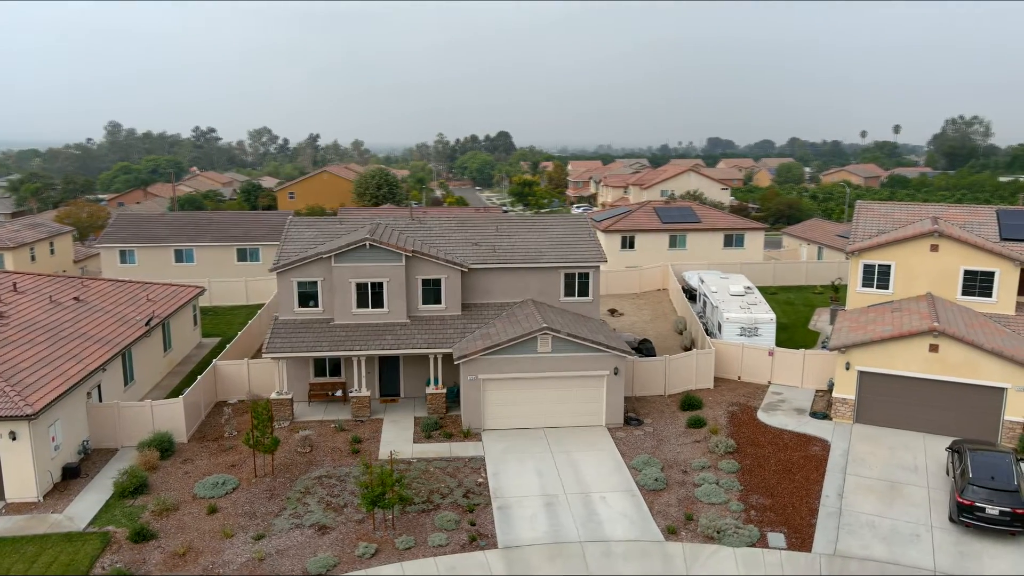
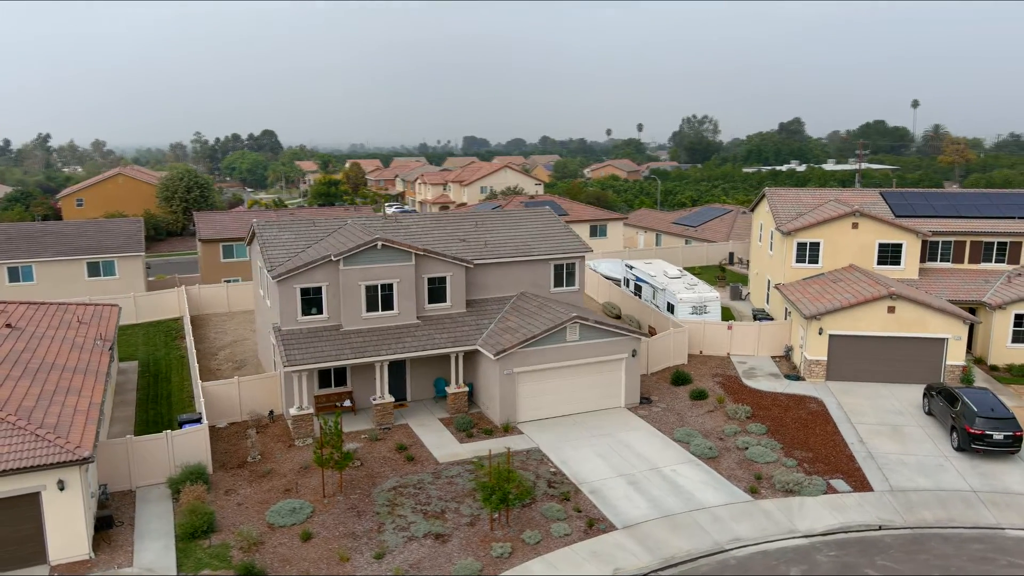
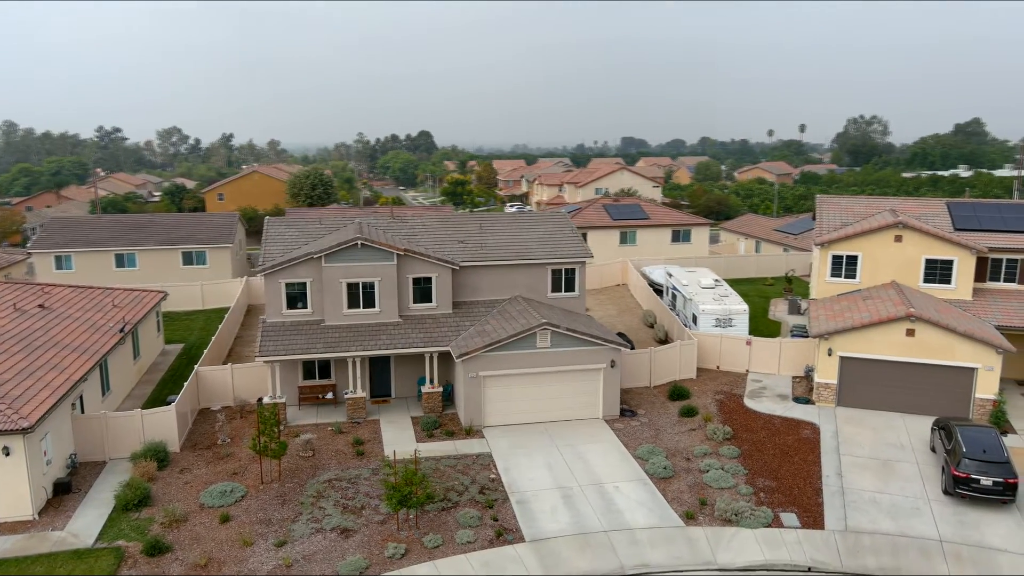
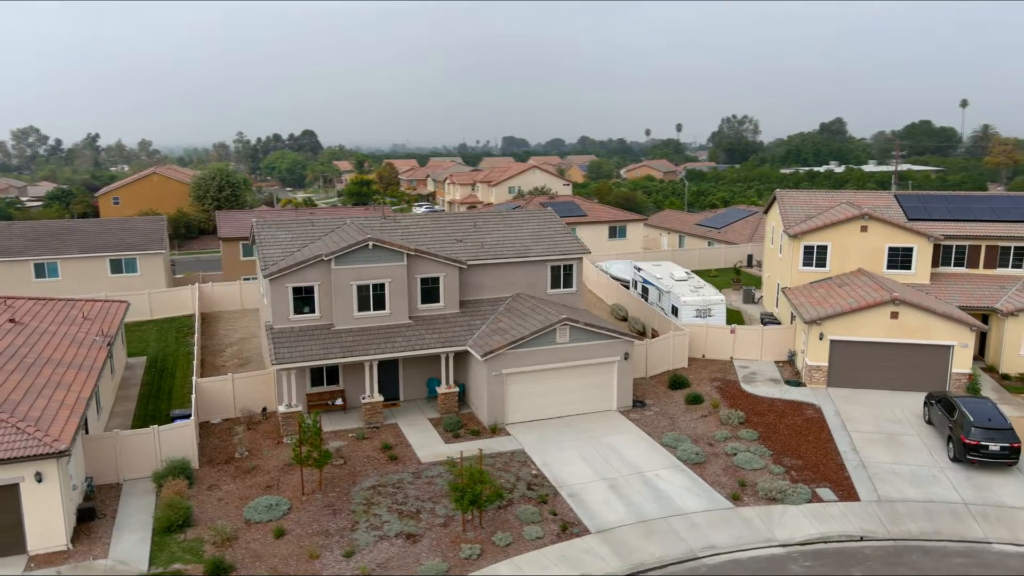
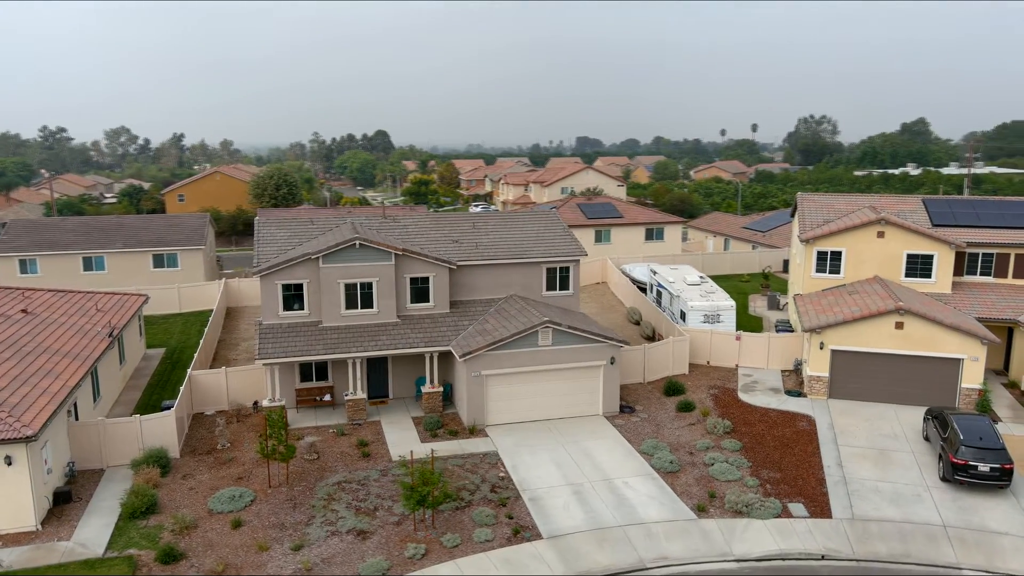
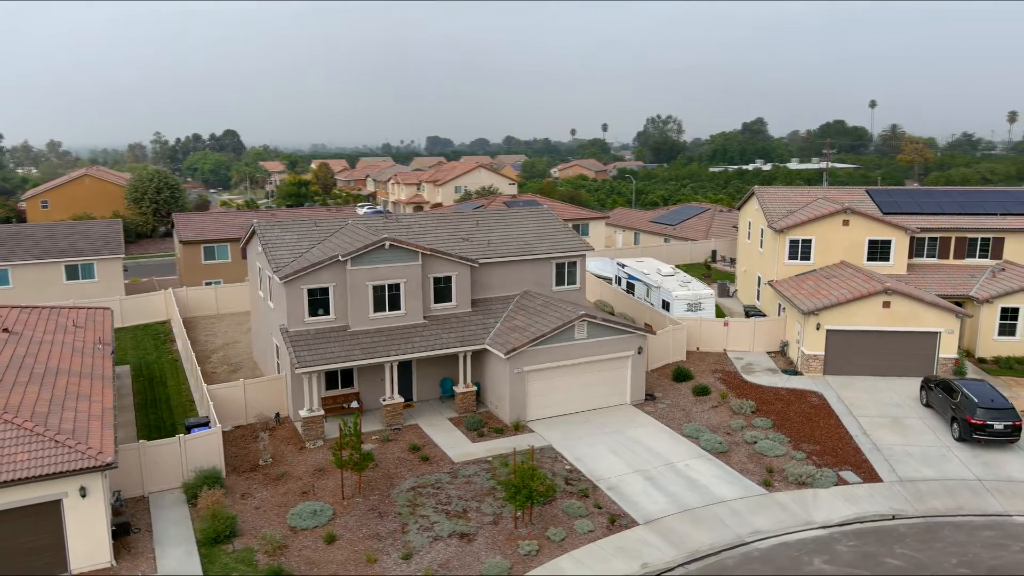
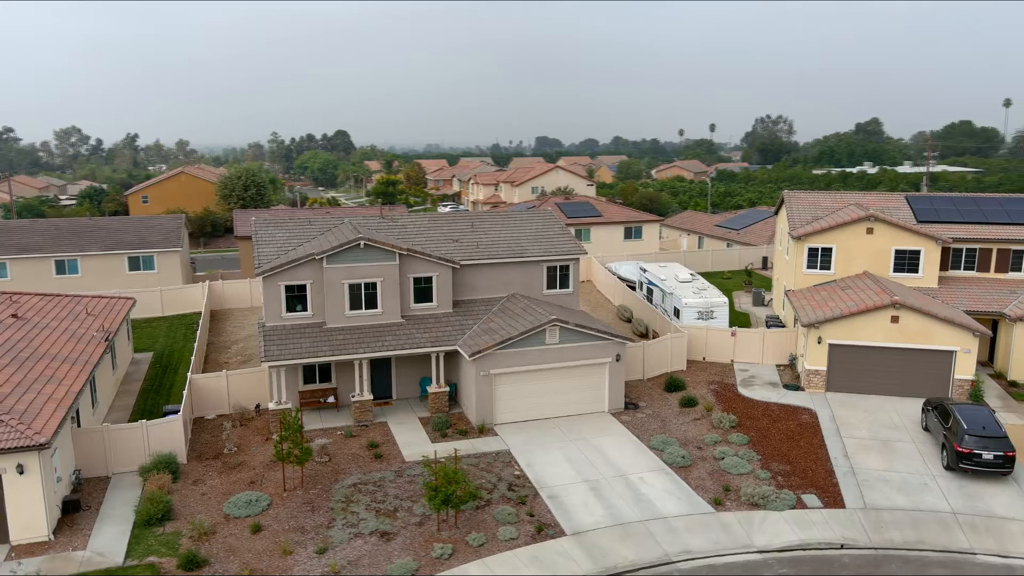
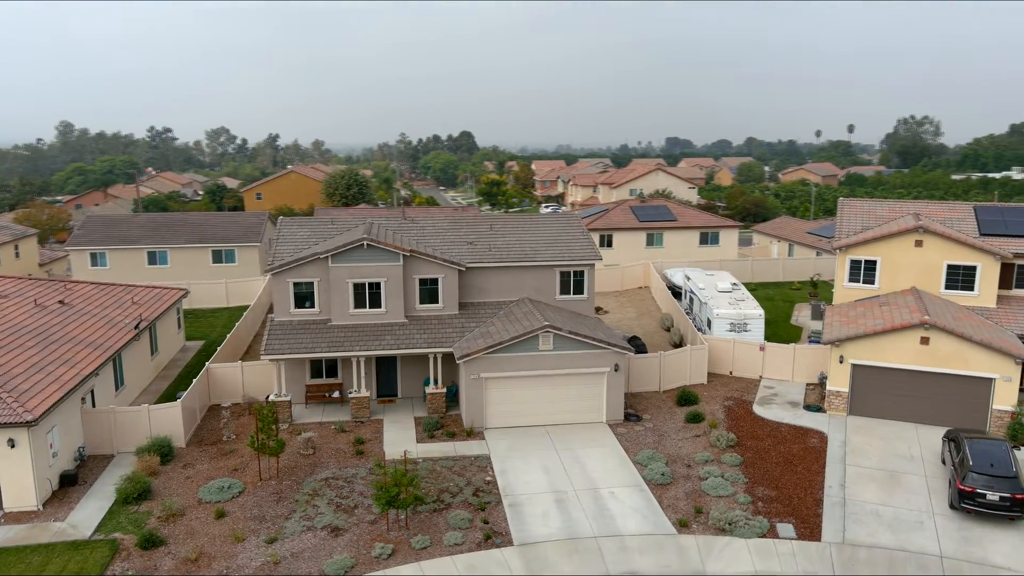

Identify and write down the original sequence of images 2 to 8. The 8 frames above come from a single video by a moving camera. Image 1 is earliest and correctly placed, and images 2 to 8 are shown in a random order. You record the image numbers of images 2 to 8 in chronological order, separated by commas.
8, 3, 5, 7, 4, 2, 6
